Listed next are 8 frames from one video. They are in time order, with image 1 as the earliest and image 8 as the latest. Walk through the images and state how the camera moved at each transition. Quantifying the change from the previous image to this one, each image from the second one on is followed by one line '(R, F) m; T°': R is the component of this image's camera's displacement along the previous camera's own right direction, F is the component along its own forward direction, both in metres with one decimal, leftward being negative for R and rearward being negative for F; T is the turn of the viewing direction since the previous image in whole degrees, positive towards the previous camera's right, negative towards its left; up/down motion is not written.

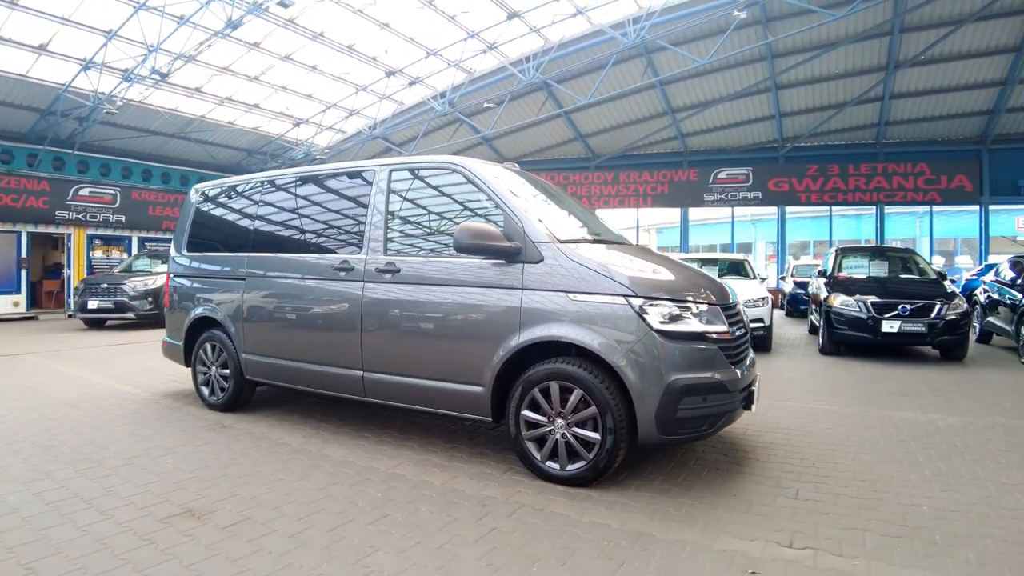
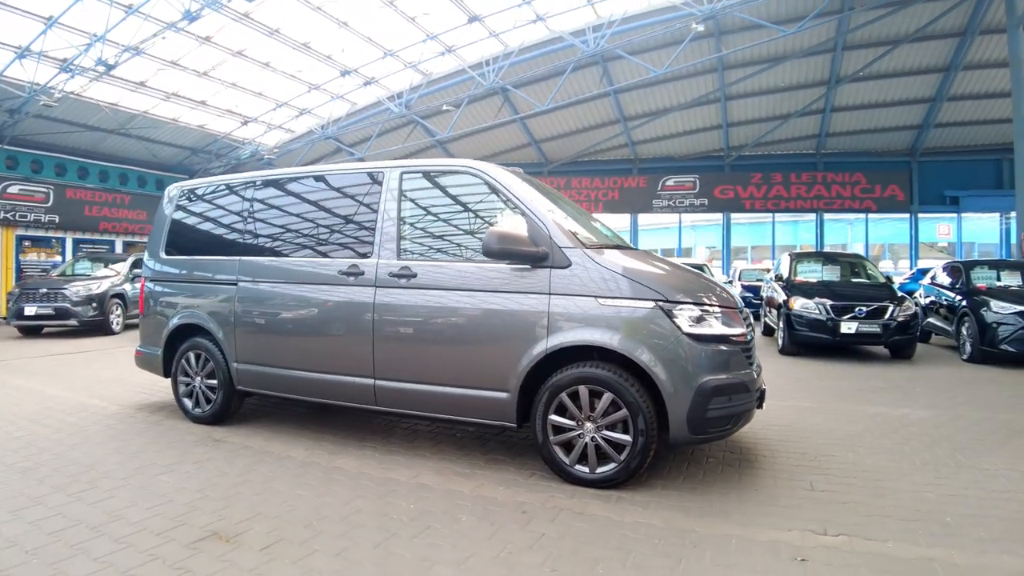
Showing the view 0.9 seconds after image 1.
(-0.5, +0.1) m; +6°
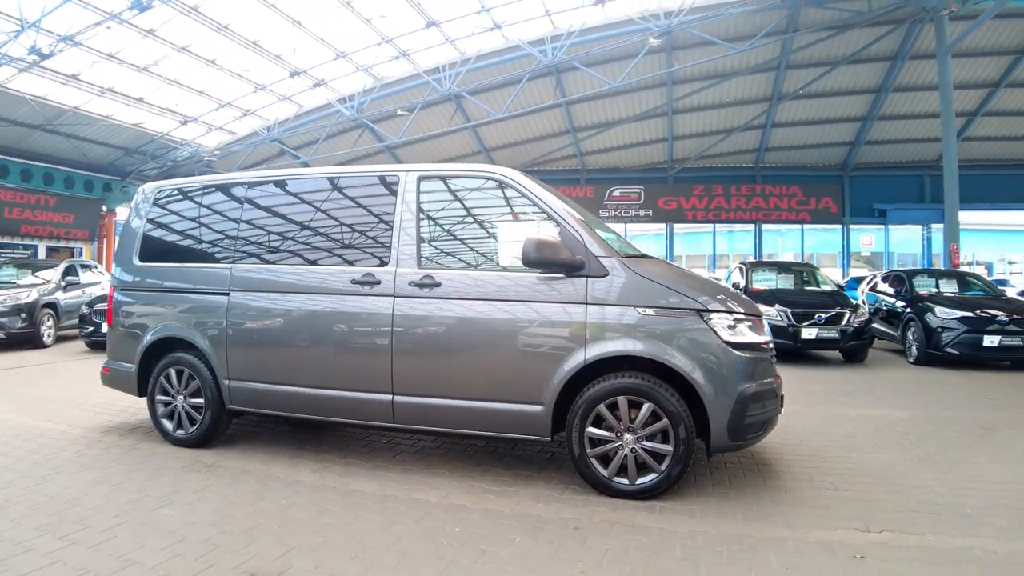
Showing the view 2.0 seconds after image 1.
(-0.6, +0.2) m; +6°
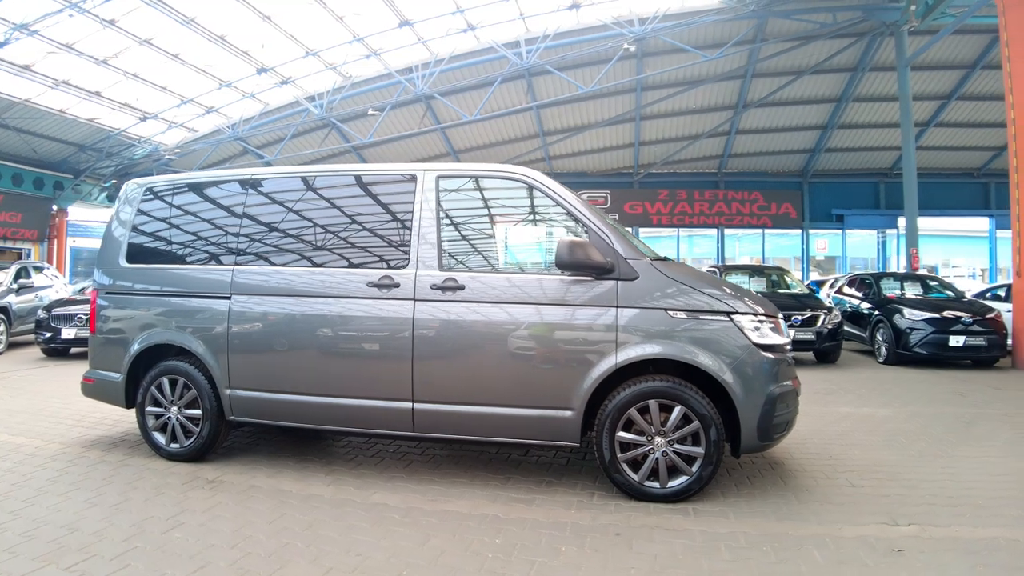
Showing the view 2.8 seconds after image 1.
(-0.4, +0.1) m; +4°
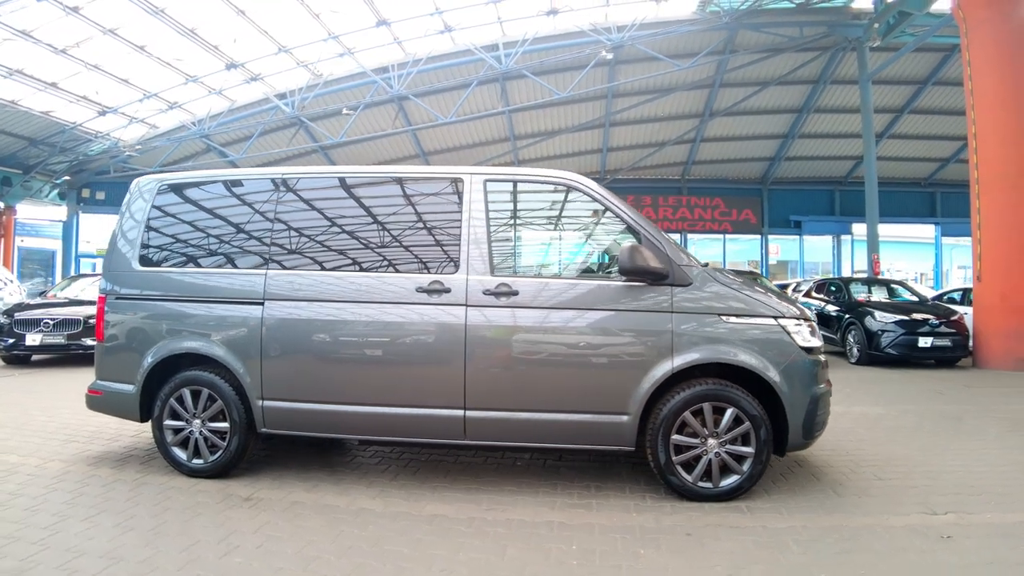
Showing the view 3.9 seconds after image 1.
(-0.6, 0.0) m; +5°
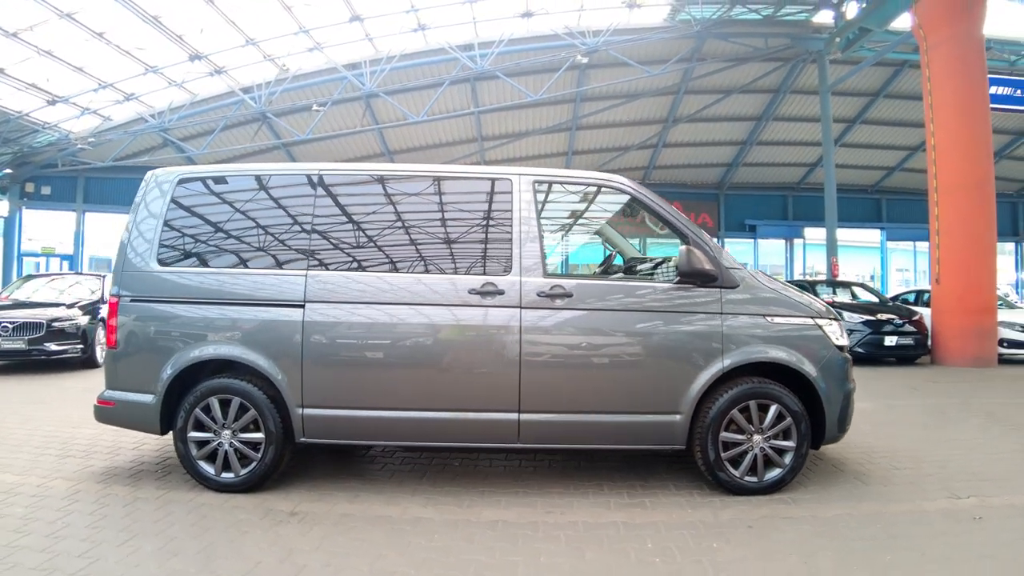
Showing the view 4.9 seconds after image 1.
(-0.6, +0.1) m; +5°
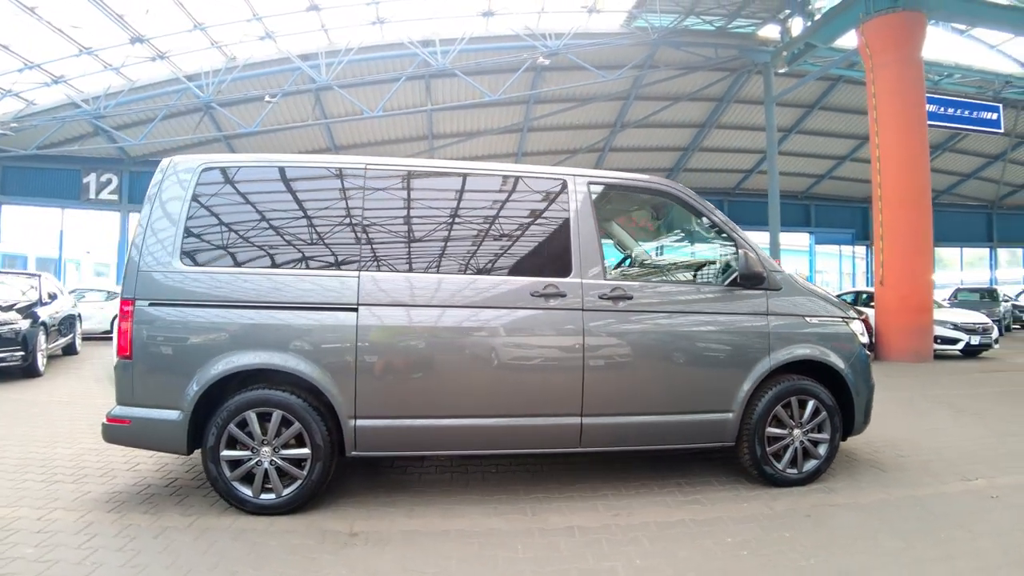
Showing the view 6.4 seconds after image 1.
(-0.8, +0.1) m; +7°
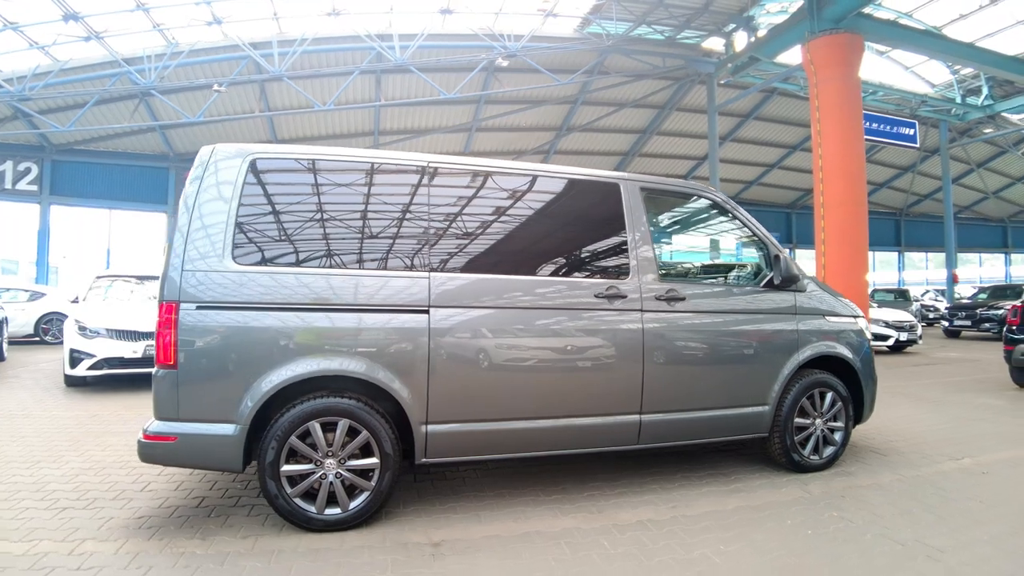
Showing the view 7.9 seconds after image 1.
(-0.9, 0.0) m; +7°
